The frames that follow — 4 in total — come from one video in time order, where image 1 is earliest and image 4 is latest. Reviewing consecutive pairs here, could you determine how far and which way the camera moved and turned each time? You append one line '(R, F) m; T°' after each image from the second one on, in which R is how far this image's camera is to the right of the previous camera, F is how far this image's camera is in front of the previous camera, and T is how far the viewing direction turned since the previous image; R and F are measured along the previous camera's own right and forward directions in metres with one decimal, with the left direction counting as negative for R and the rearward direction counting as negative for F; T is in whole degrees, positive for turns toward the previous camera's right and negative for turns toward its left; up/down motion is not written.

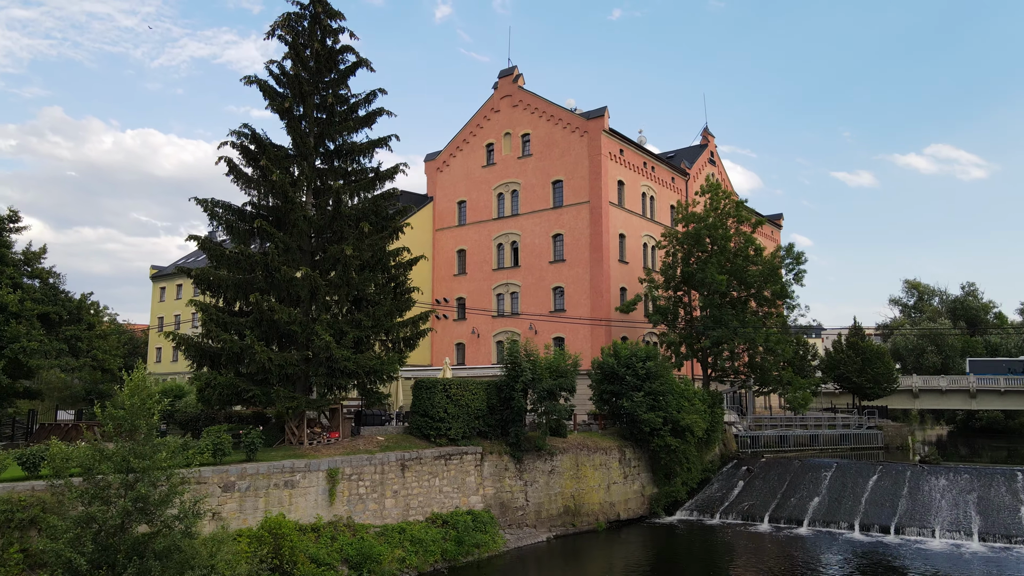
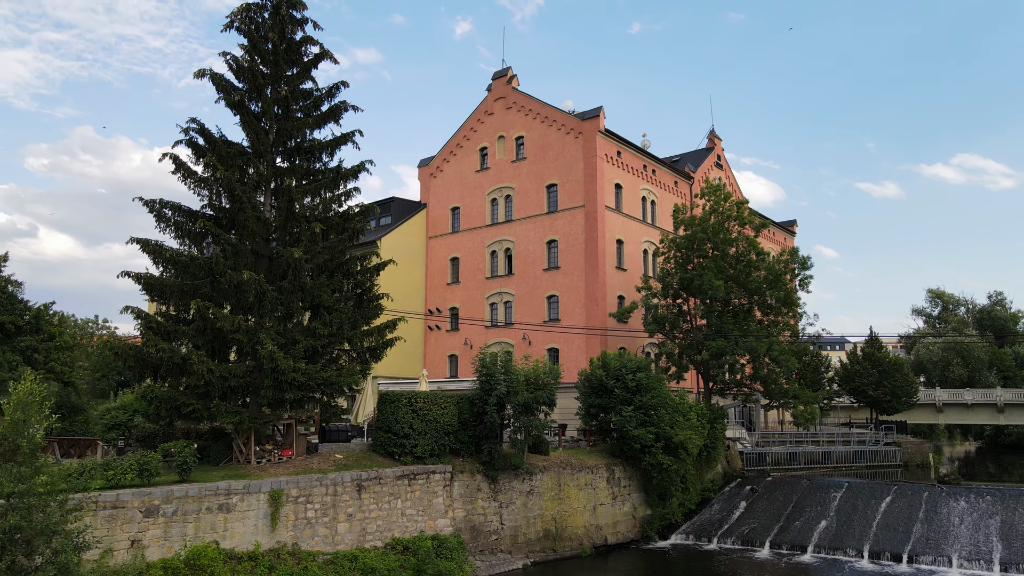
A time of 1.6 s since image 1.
(+1.5, +1.8) m; -2°
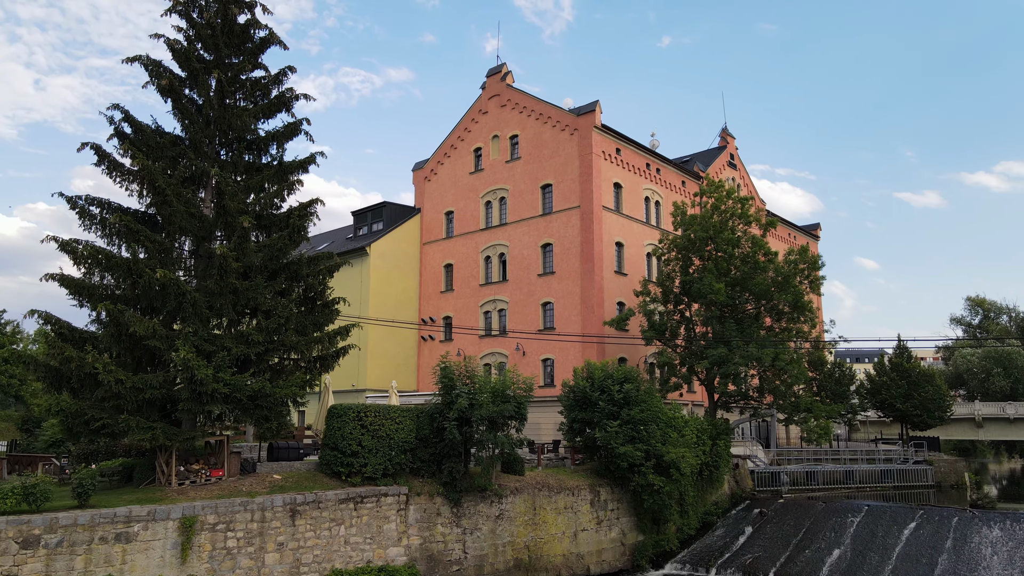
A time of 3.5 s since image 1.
(+1.9, +2.3) m; -3°
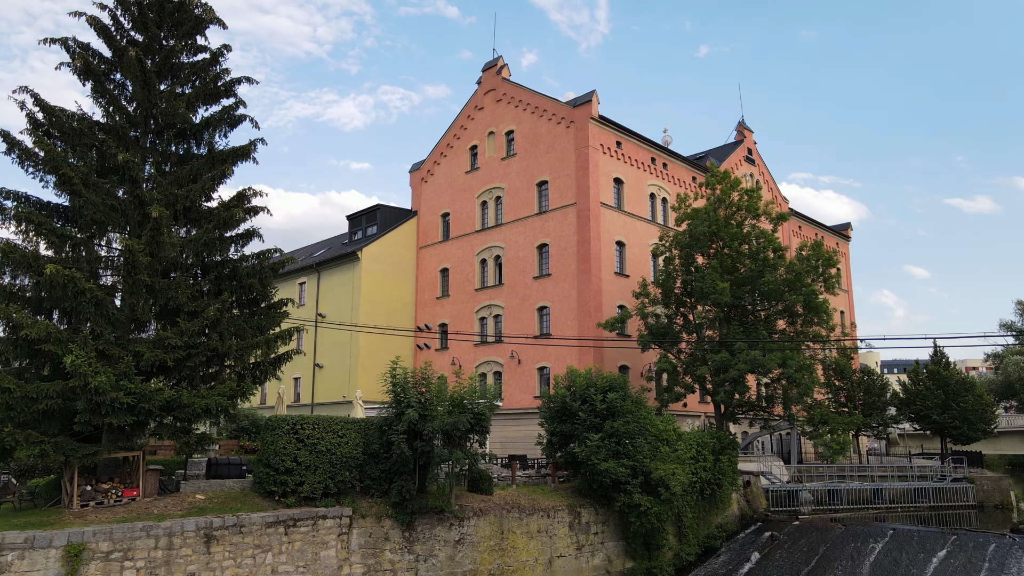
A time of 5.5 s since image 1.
(+2.0, +2.3) m; -3°
